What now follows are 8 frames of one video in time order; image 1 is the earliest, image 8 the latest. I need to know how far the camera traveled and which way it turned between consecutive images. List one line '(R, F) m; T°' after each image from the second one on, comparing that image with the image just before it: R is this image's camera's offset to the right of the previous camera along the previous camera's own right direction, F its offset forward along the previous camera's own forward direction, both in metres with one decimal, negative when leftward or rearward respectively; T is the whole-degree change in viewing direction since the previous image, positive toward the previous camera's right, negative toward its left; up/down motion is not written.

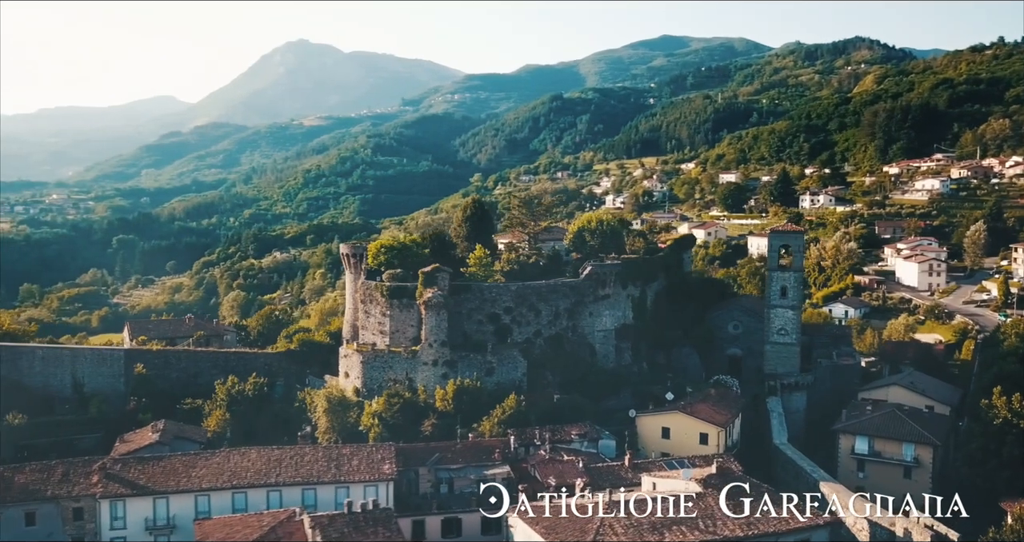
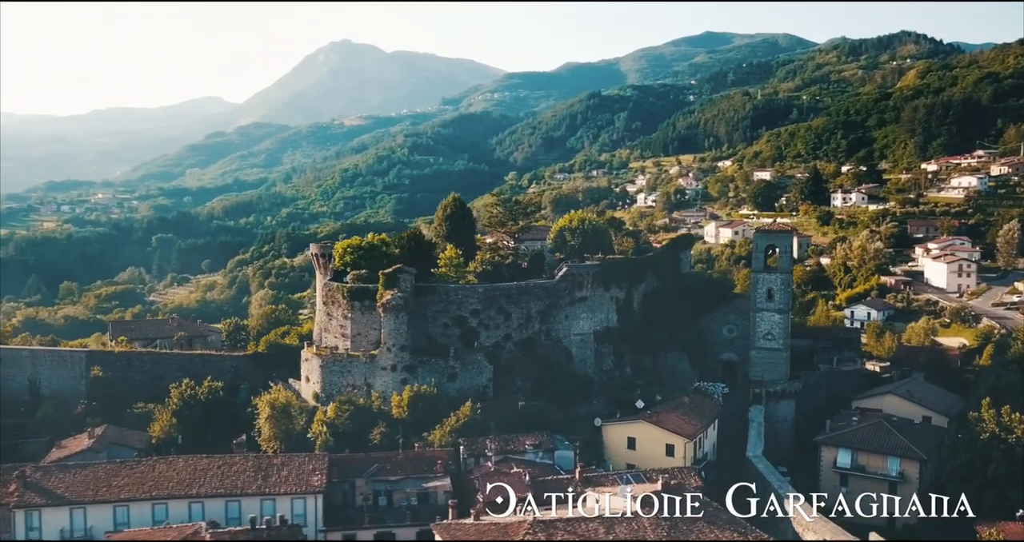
(+3.1, +1.5) m; -3°
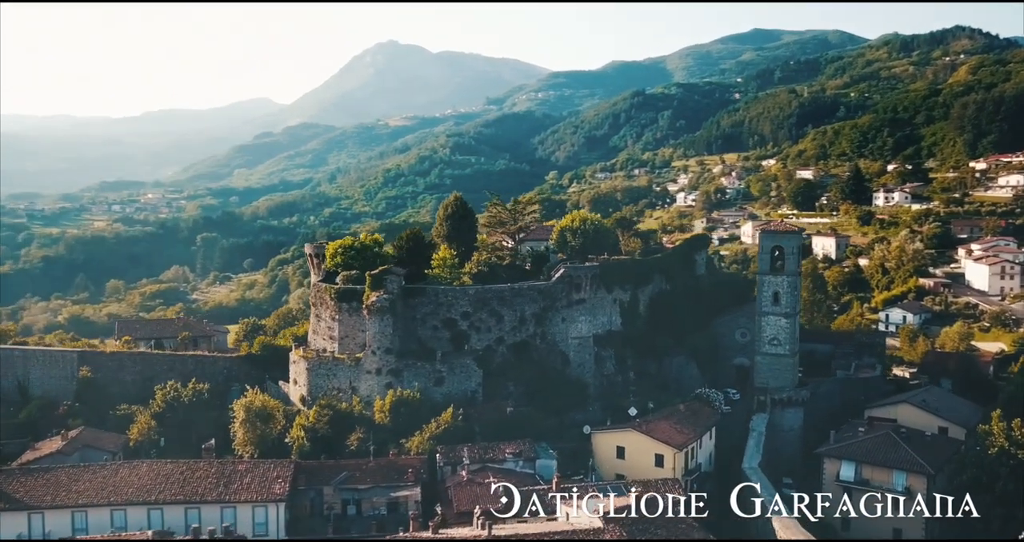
(+2.1, +1.1) m; -3°
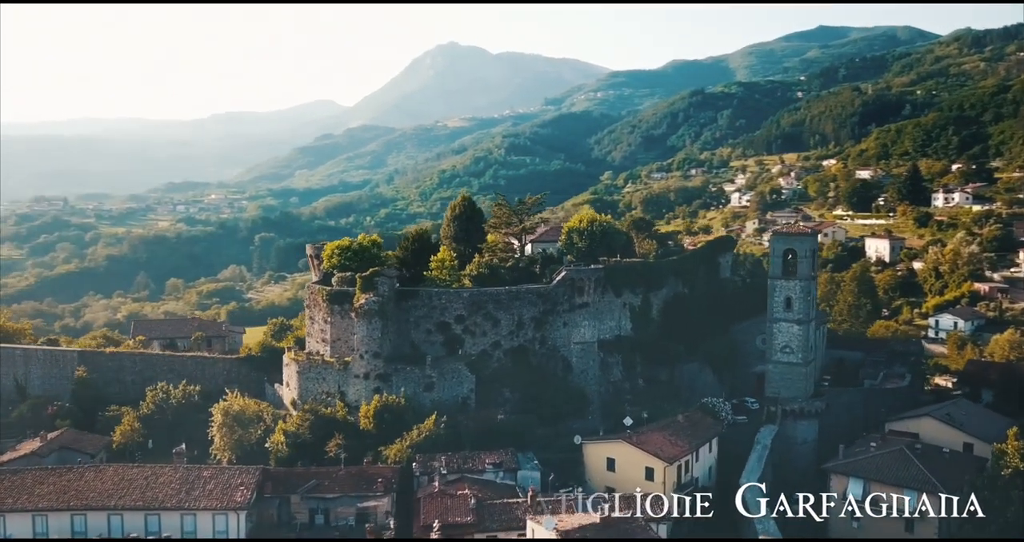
(+2.4, +1.2) m; -4°
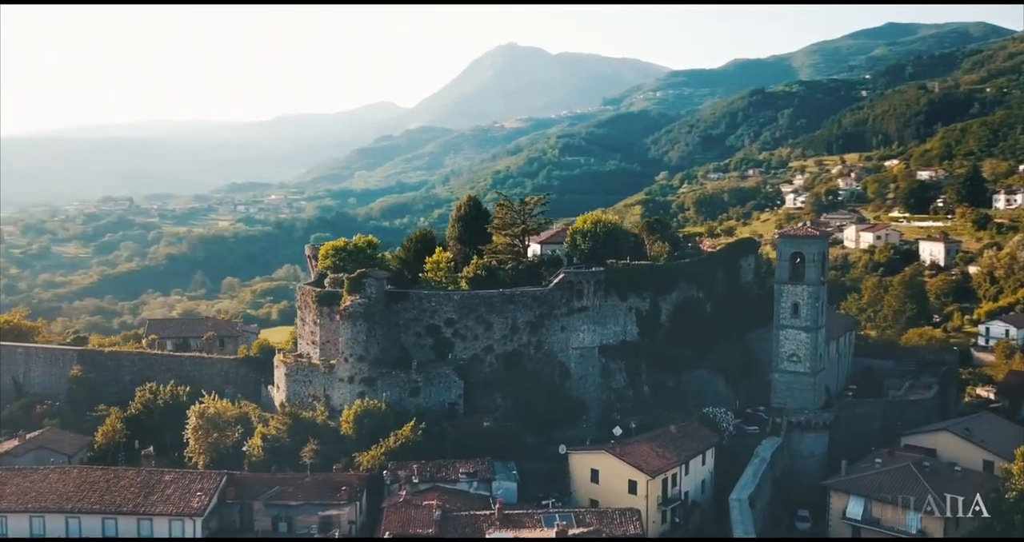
(+2.5, +1.1) m; -4°
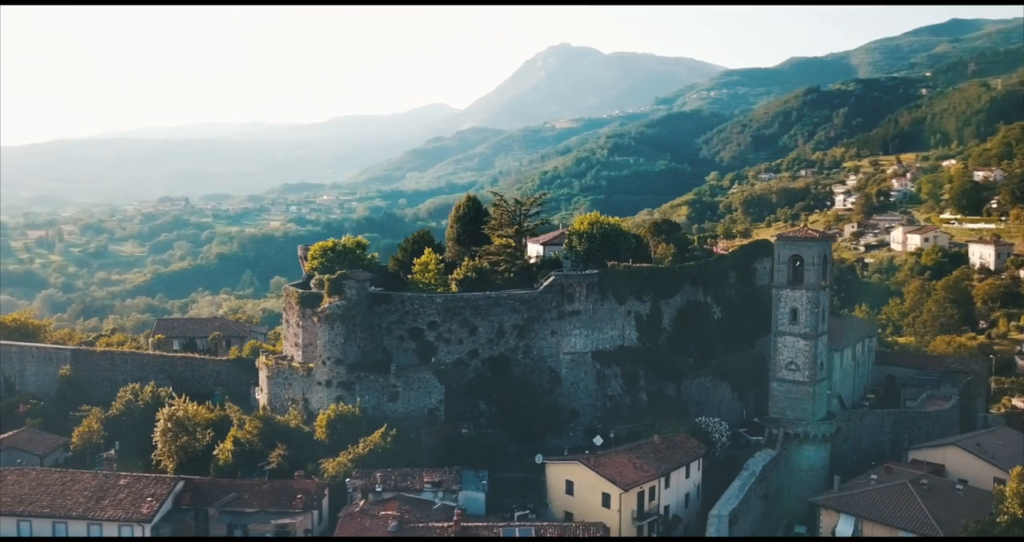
(+2.4, +1.1) m; -3°
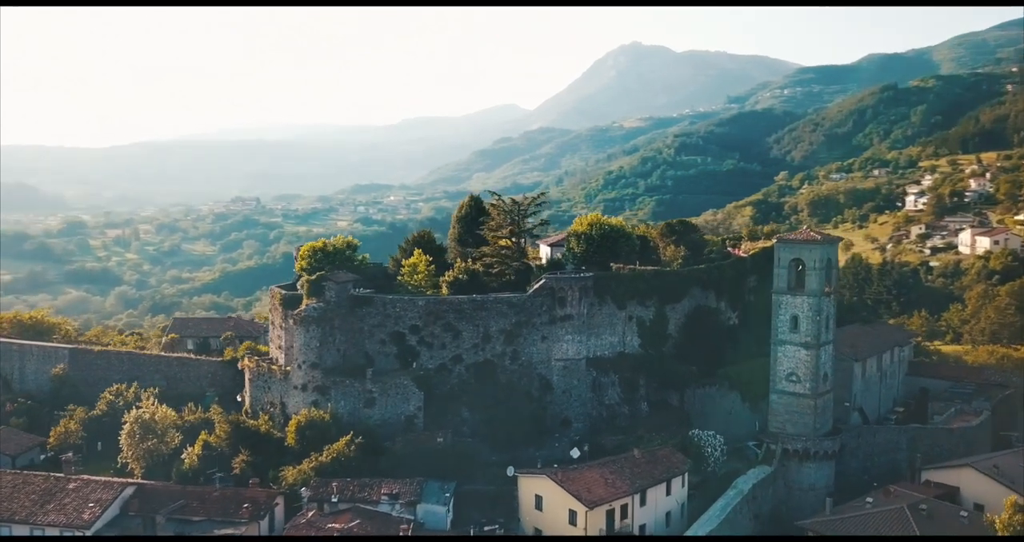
(+3.0, +1.4) m; -5°
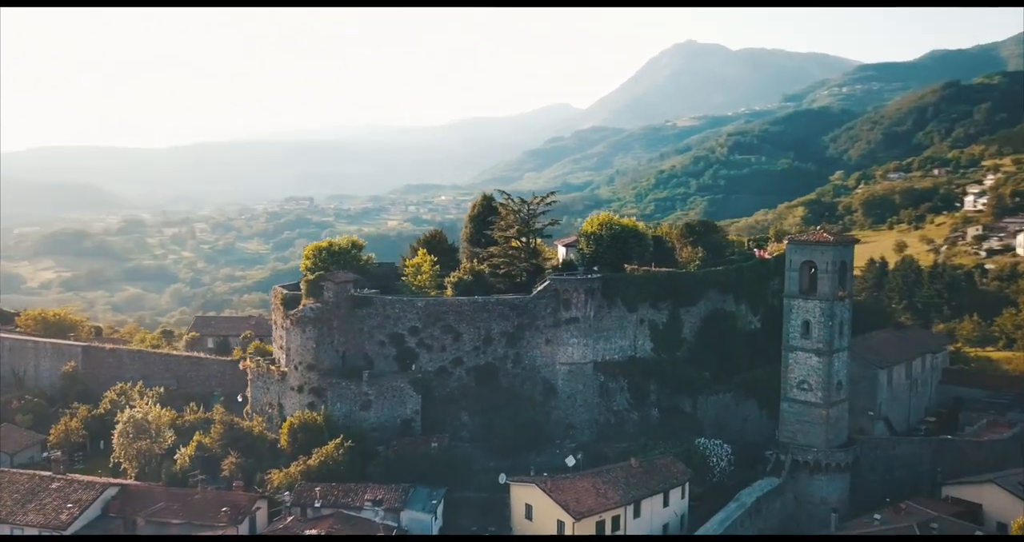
(+1.7, +0.9) m; -3°
